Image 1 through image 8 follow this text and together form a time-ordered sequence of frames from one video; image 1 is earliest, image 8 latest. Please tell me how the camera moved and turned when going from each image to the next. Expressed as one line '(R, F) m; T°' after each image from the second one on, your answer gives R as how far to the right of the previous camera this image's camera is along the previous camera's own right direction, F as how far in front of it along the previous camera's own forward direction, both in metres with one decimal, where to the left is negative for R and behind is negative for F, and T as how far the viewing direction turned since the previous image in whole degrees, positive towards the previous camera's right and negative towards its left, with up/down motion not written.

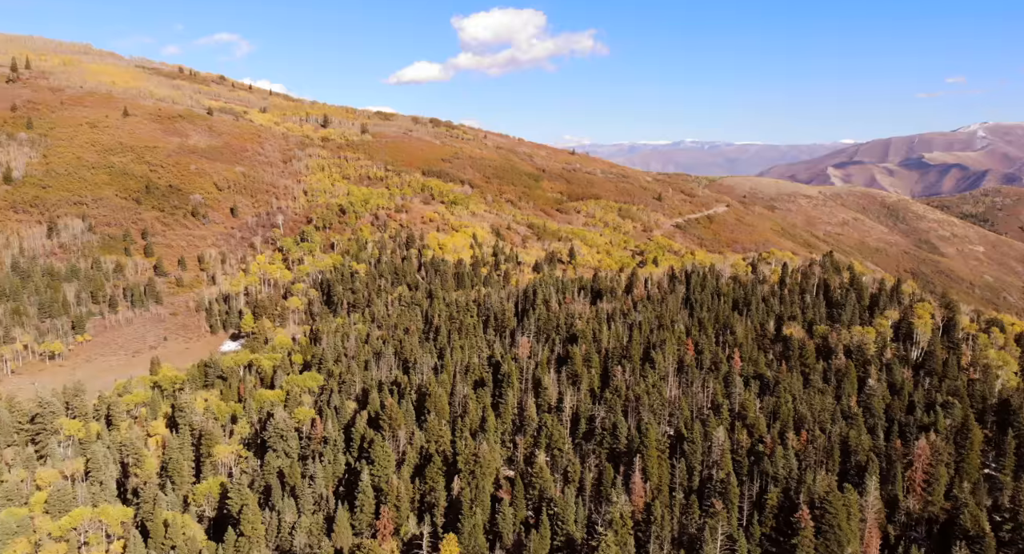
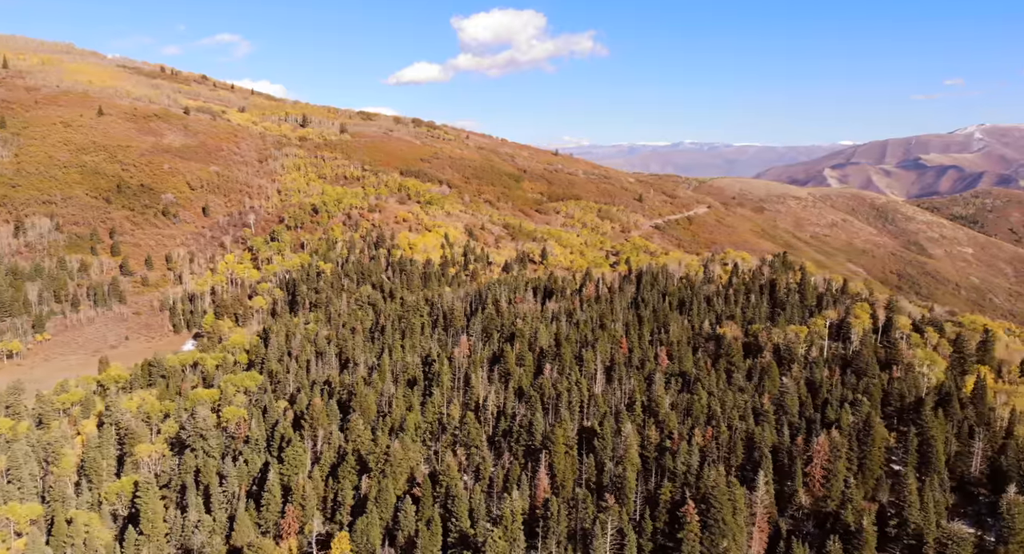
(+8.1, -0.6) m; 0°
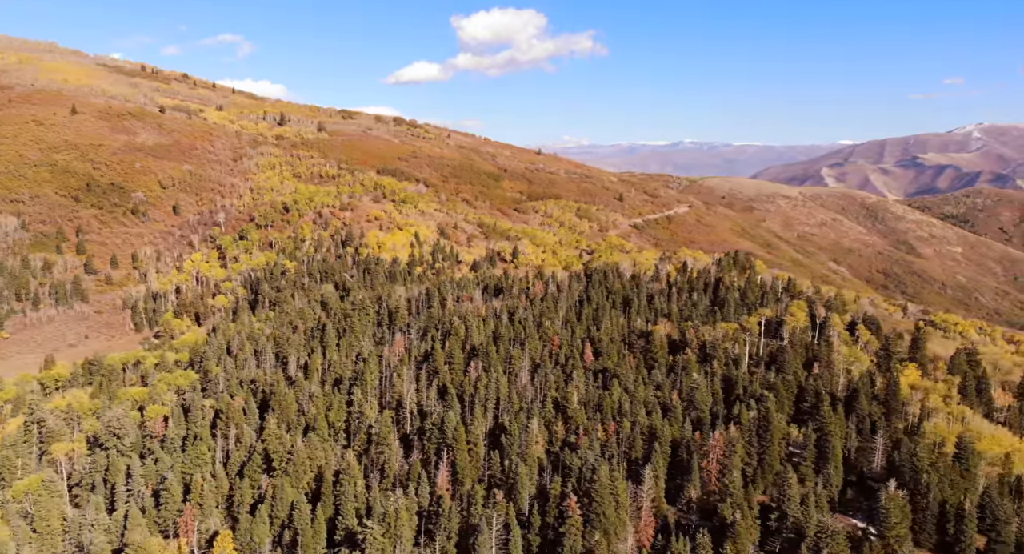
(+8.8, -0.6) m; 0°
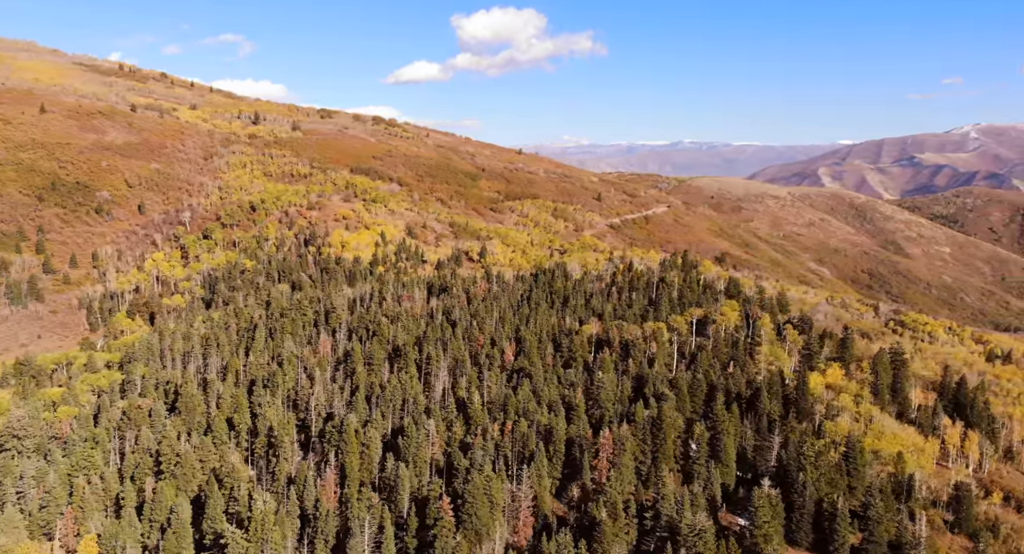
(+9.7, +0.2) m; 0°
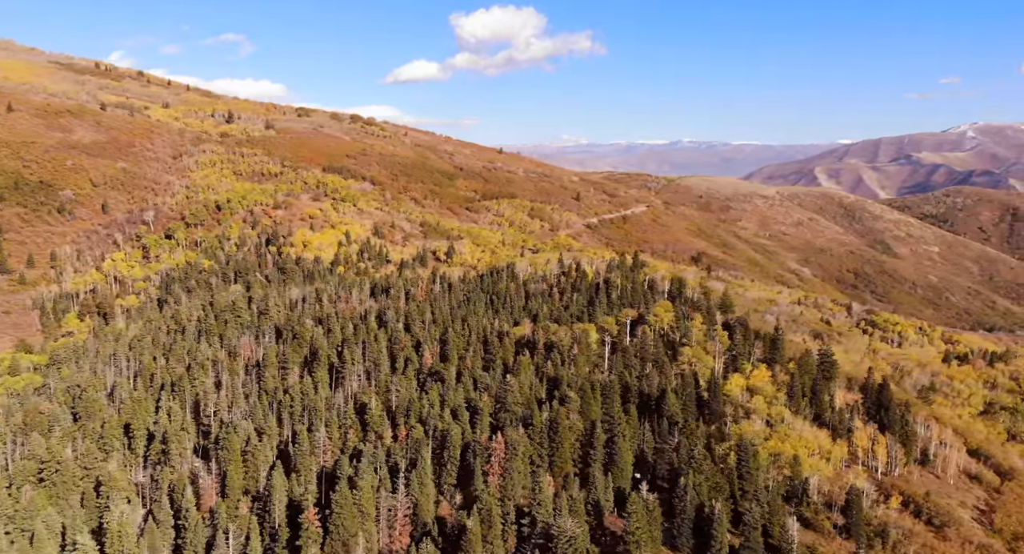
(+9.5, +1.1) m; 0°
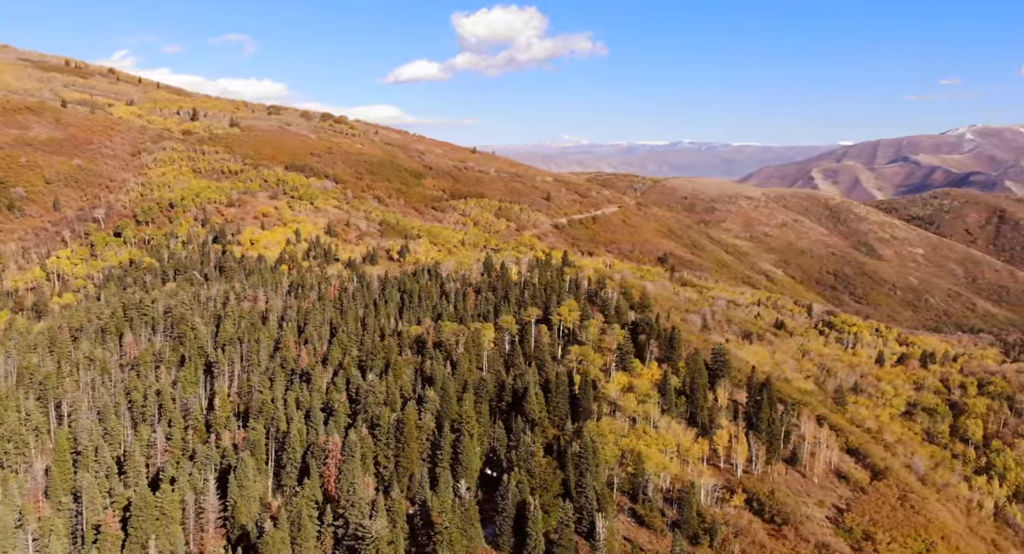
(+13.8, -0.1) m; +1°
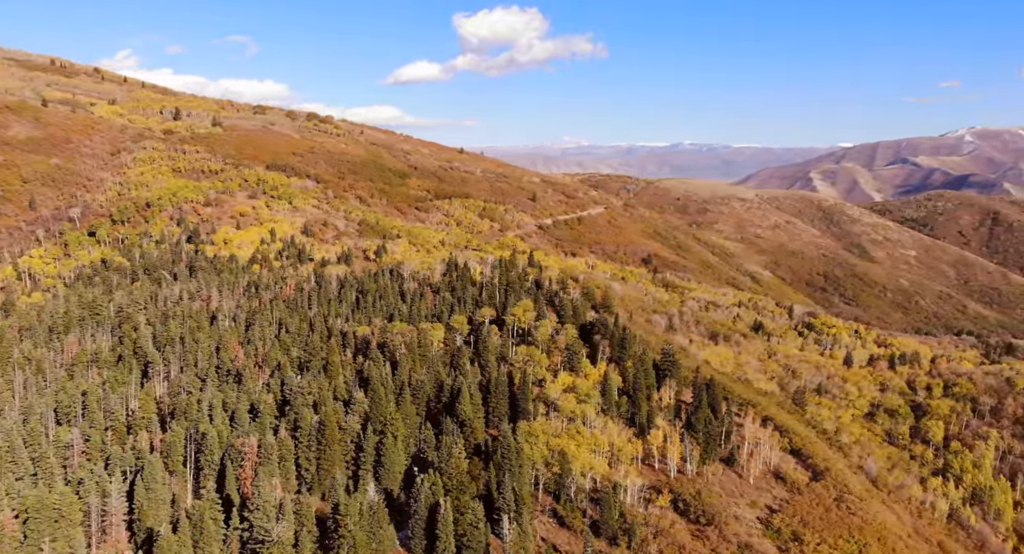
(+6.7, +0.3) m; 0°
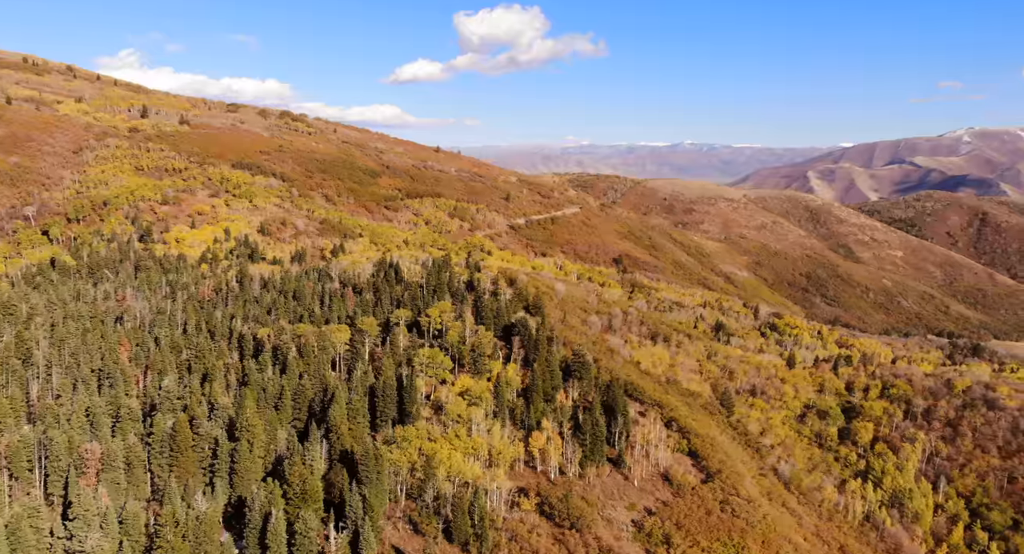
(+12.0, +0.5) m; +1°
